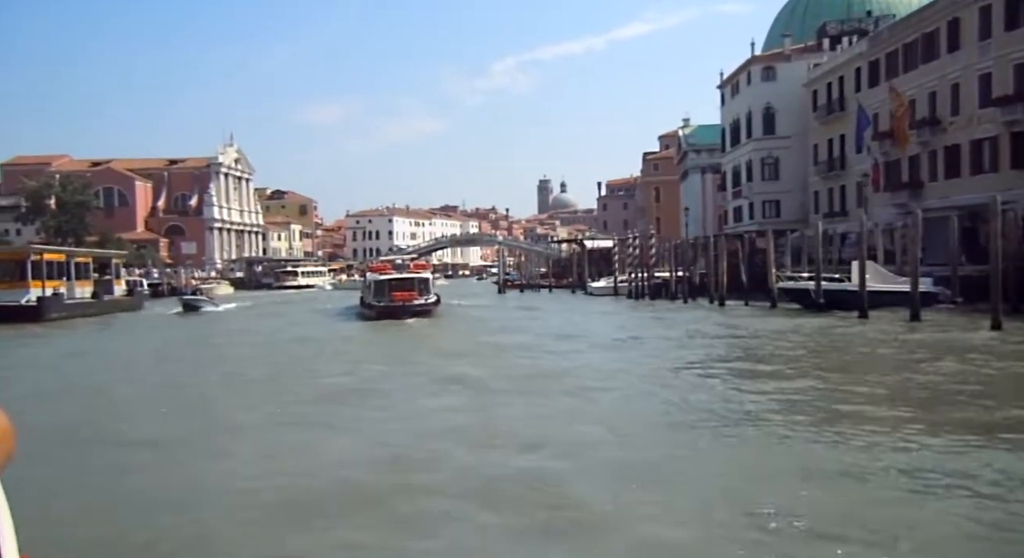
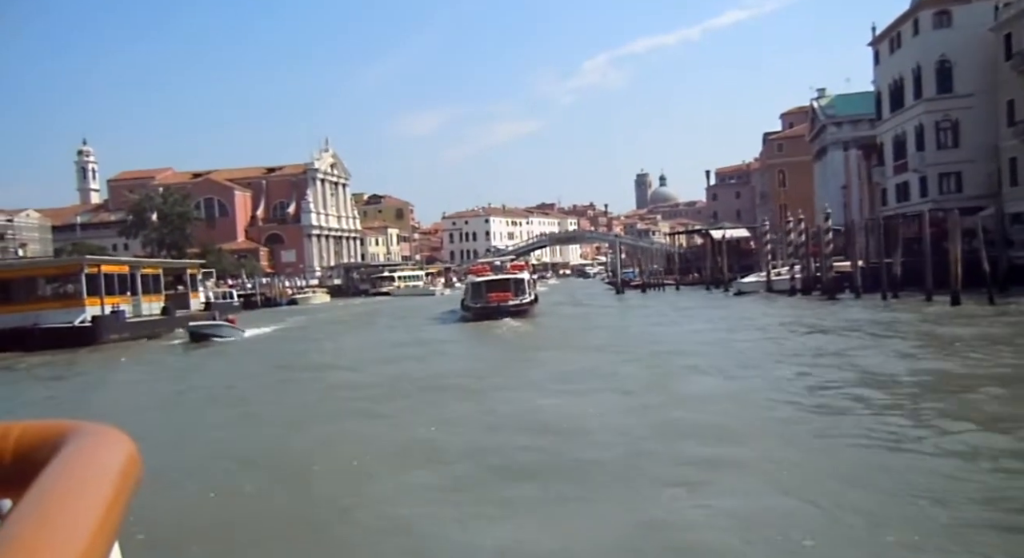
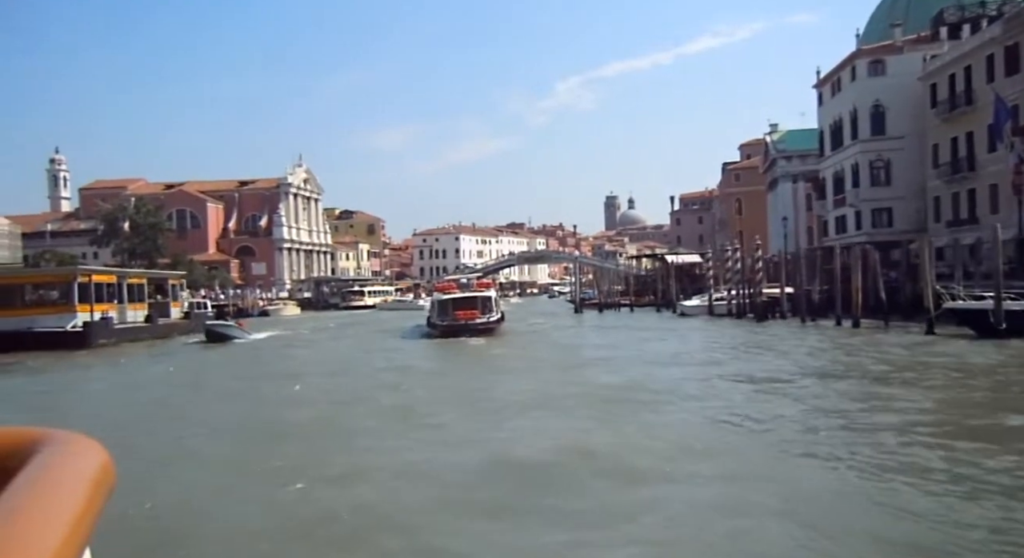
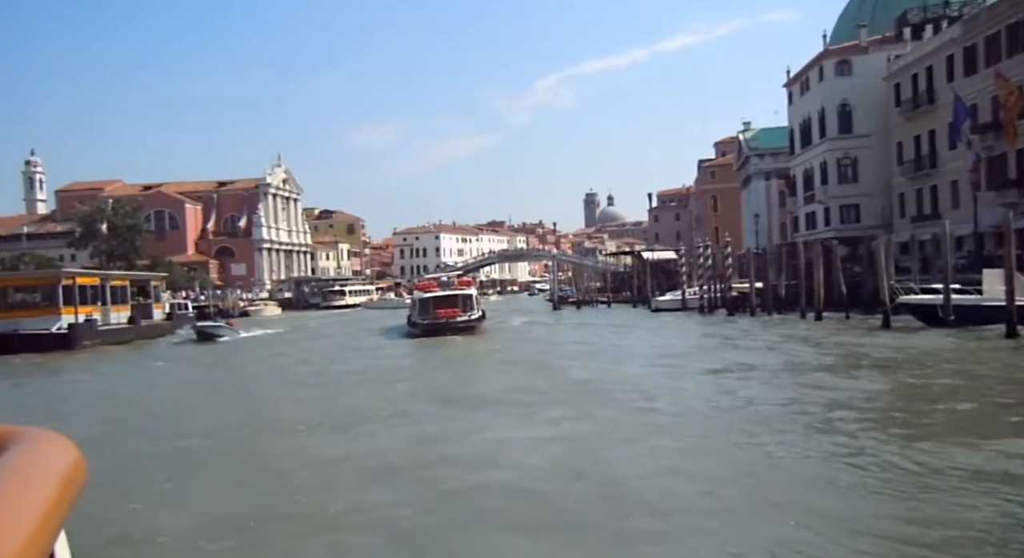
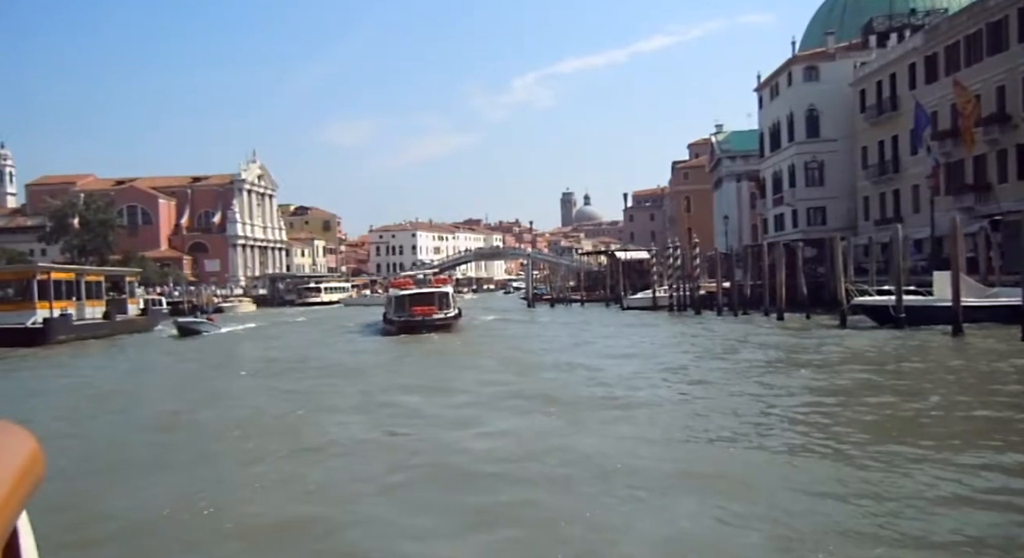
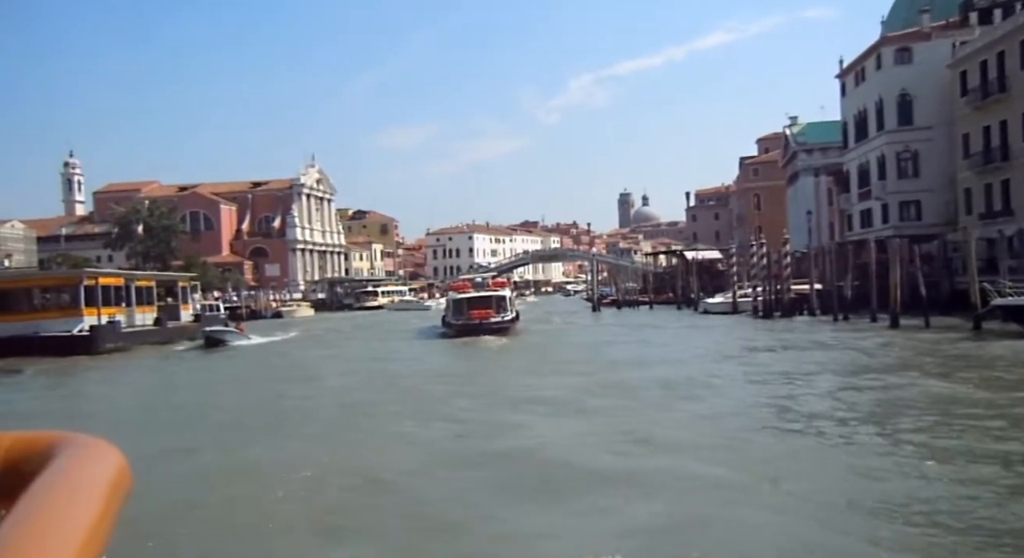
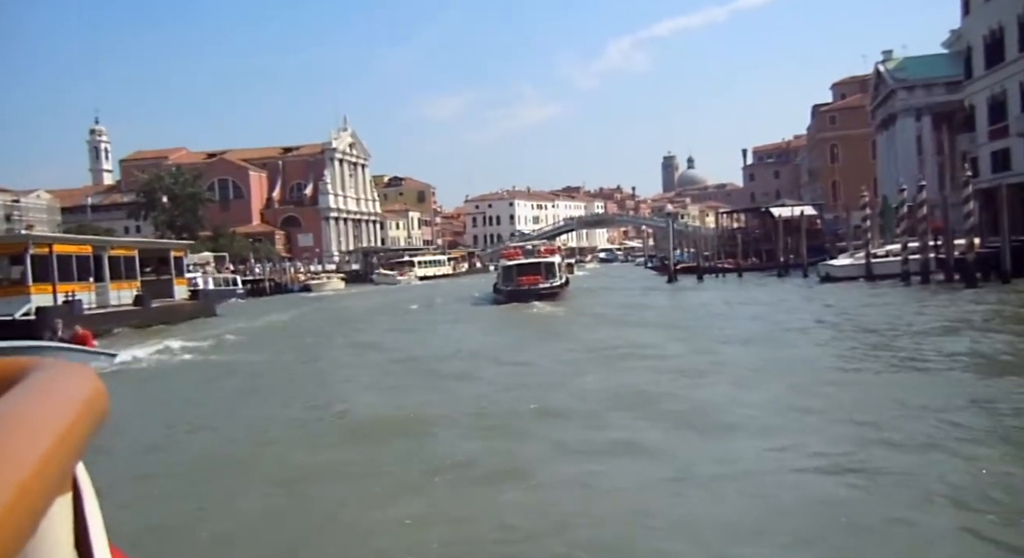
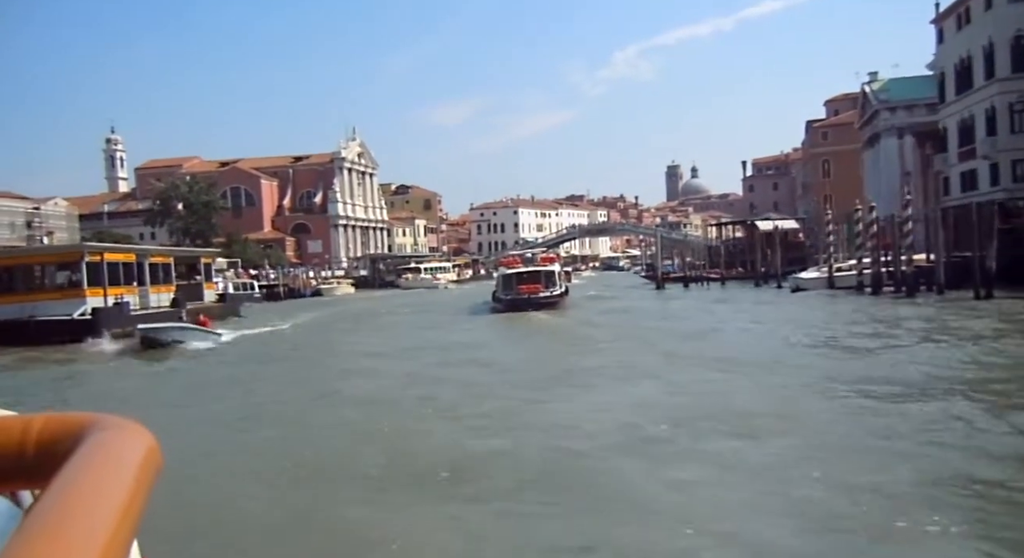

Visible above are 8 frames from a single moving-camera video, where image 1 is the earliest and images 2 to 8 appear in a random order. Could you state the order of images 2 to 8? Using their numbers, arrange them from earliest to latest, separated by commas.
5, 4, 3, 6, 2, 8, 7
